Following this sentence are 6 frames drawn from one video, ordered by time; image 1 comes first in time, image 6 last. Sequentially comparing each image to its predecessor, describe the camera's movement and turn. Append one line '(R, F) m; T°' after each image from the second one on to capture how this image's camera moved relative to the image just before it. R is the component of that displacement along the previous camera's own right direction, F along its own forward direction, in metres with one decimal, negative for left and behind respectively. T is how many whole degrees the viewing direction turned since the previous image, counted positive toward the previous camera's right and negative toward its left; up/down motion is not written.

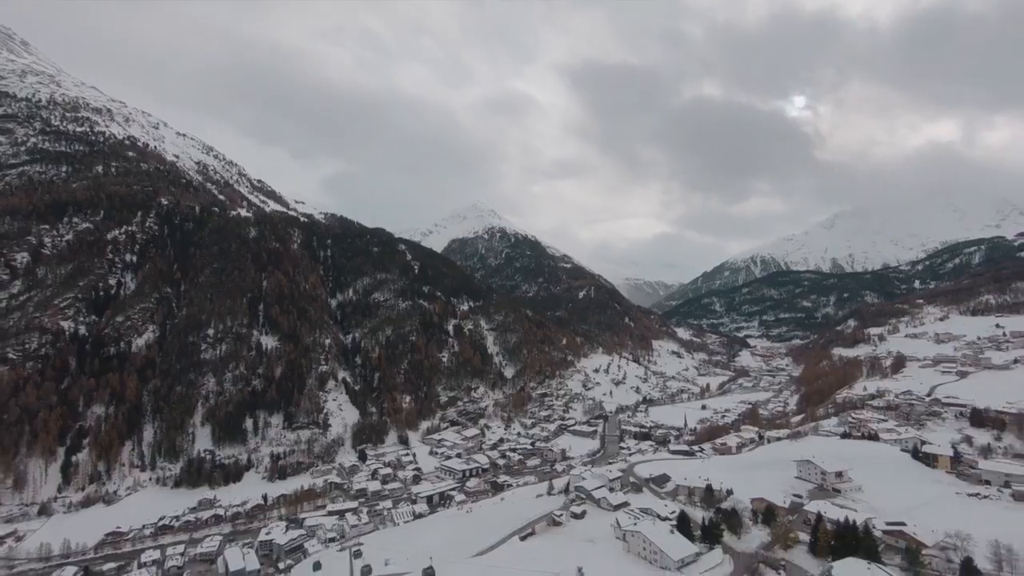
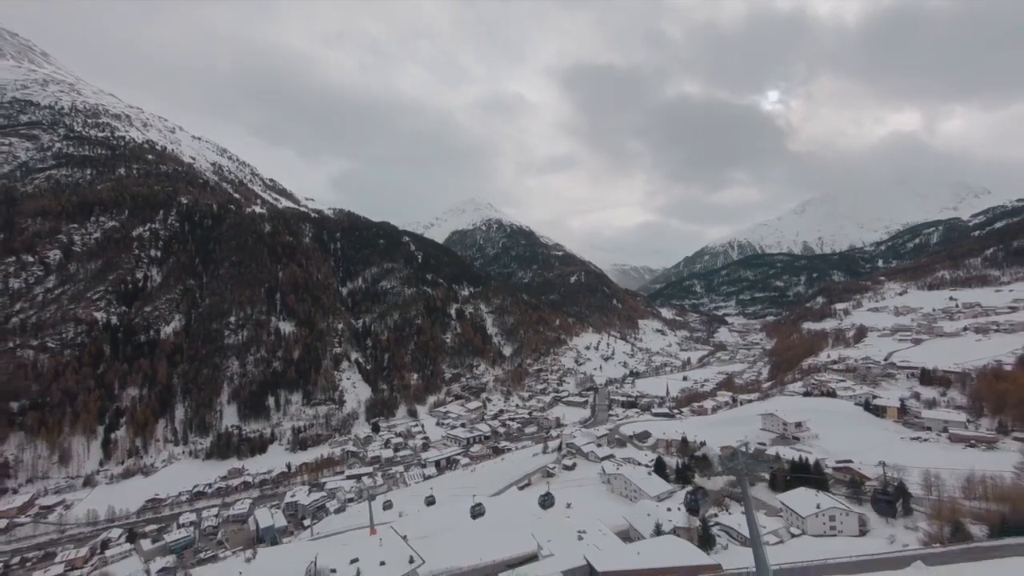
(+0.2, -2.7) m; 0°
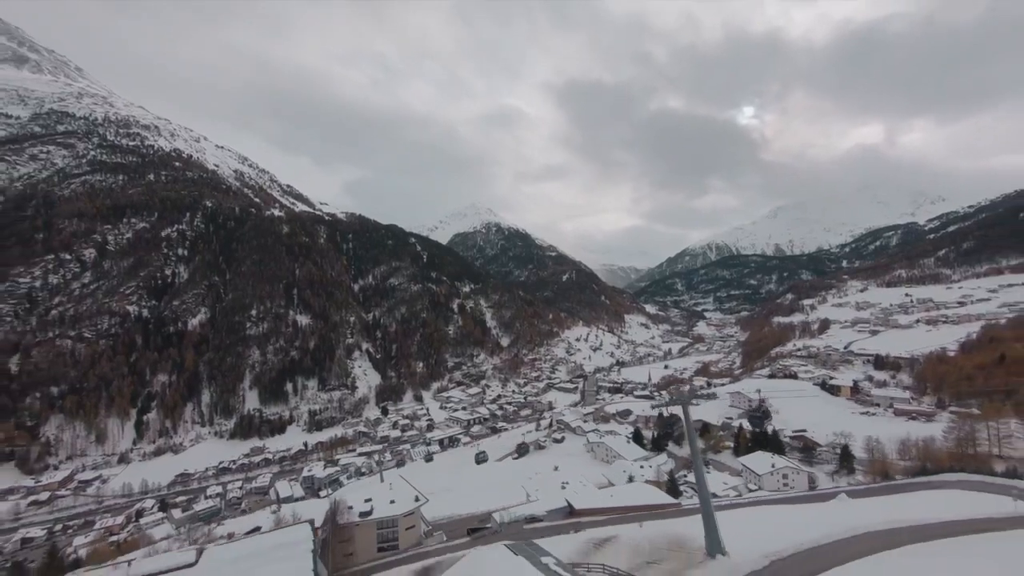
(+0.2, -3.1) m; 0°
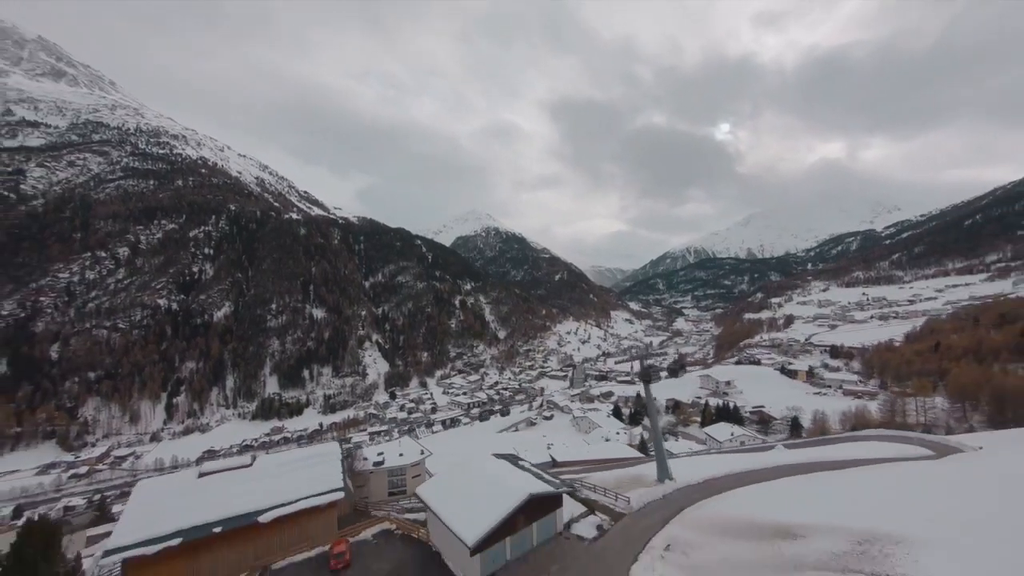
(+0.2, -3.7) m; 0°
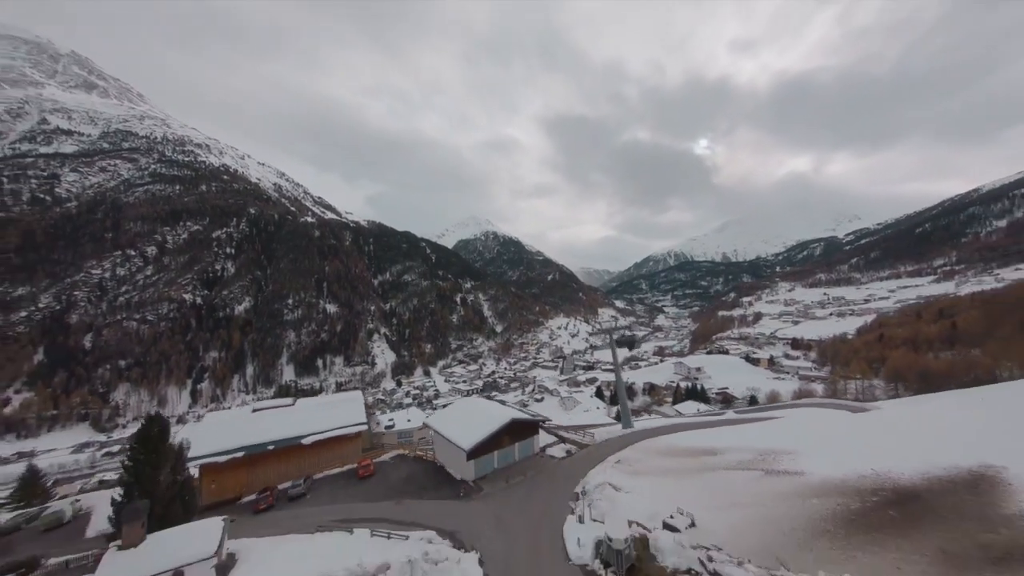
(+0.1, -3.8) m; 0°
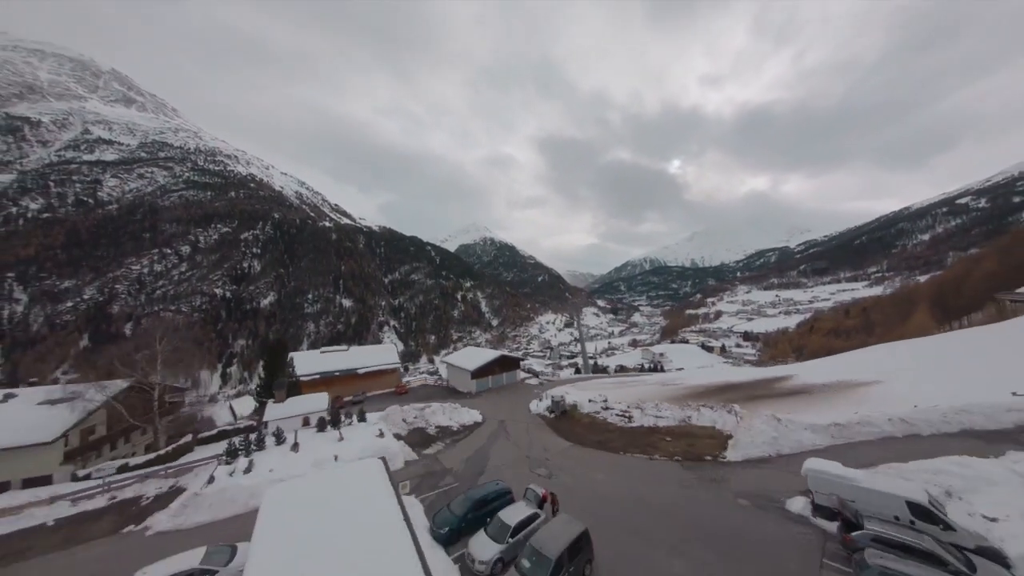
(0.0, -6.0) m; +1°
